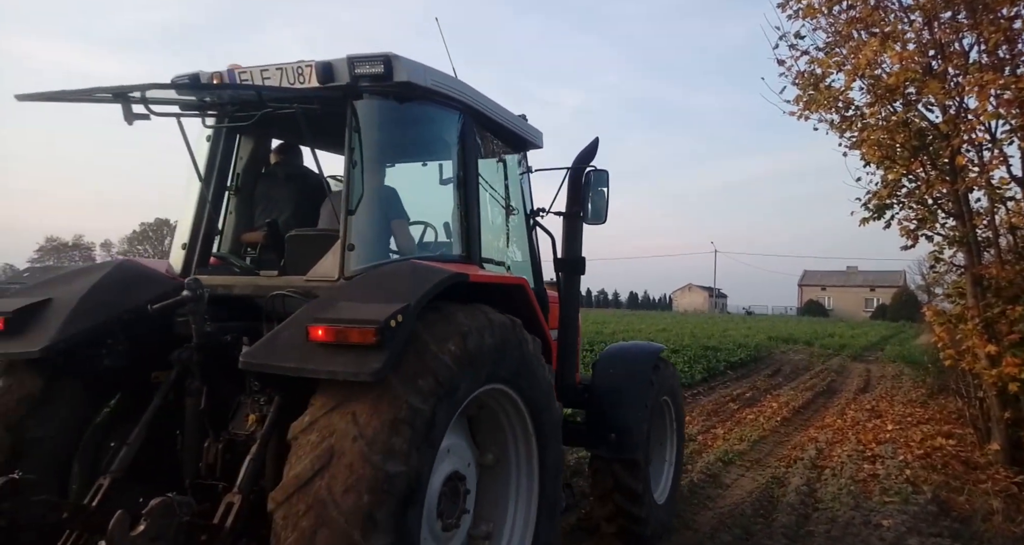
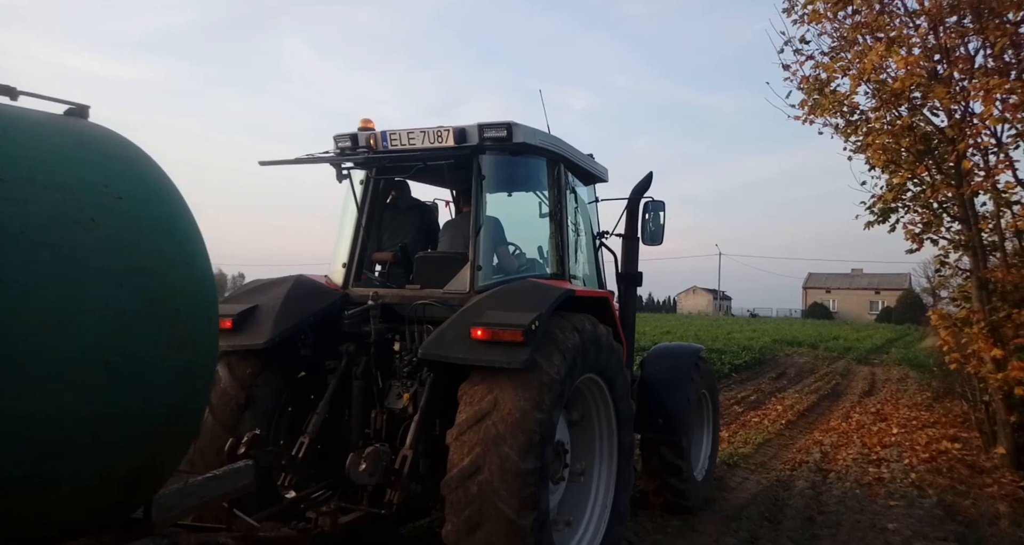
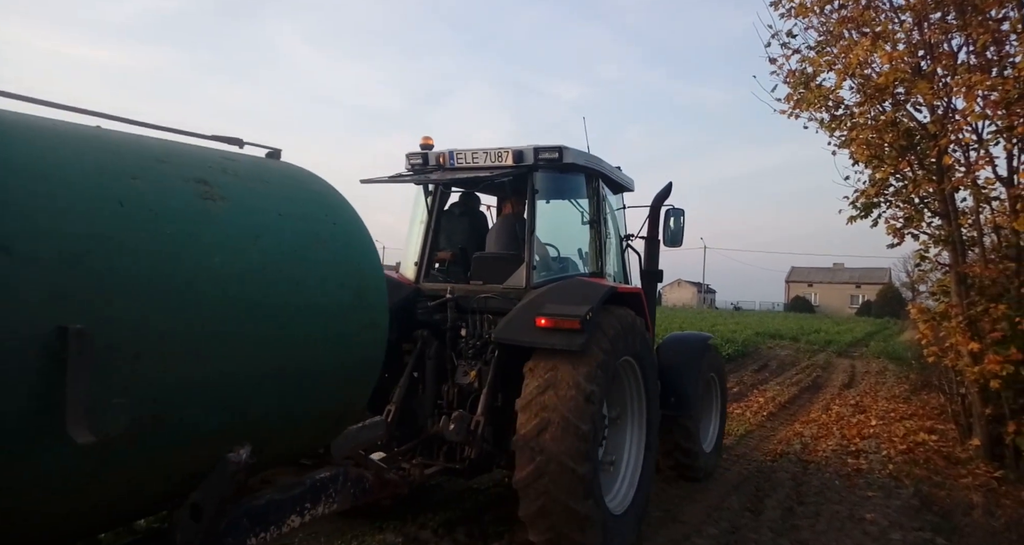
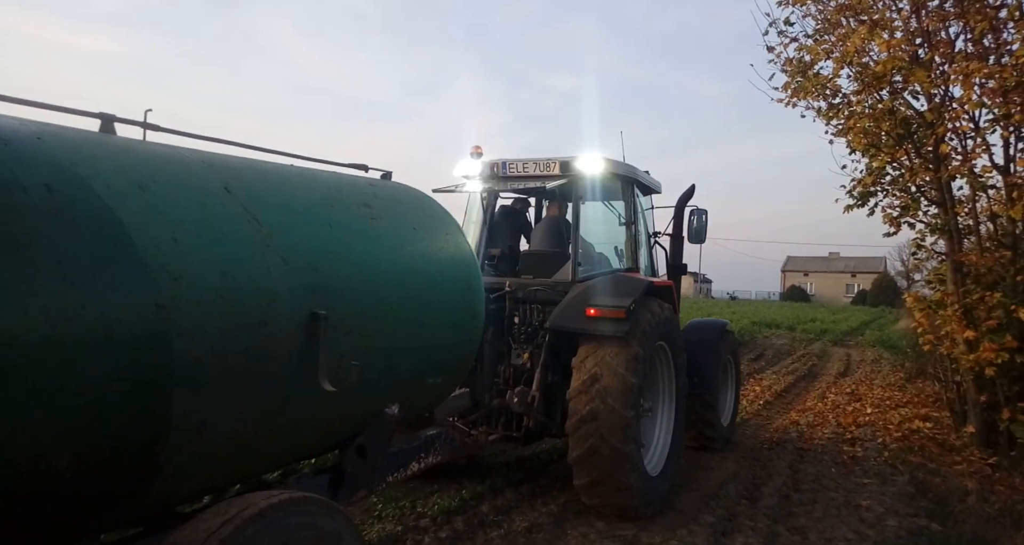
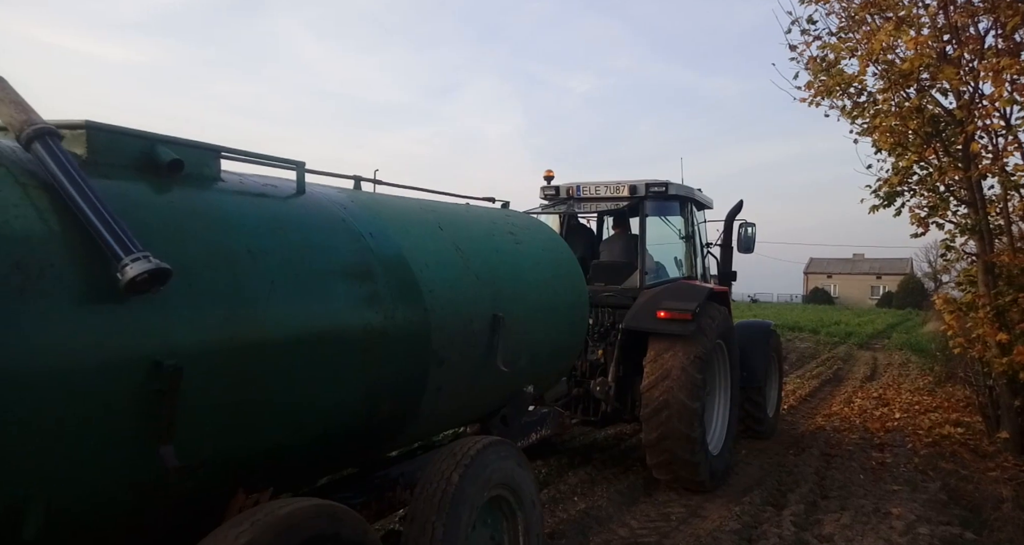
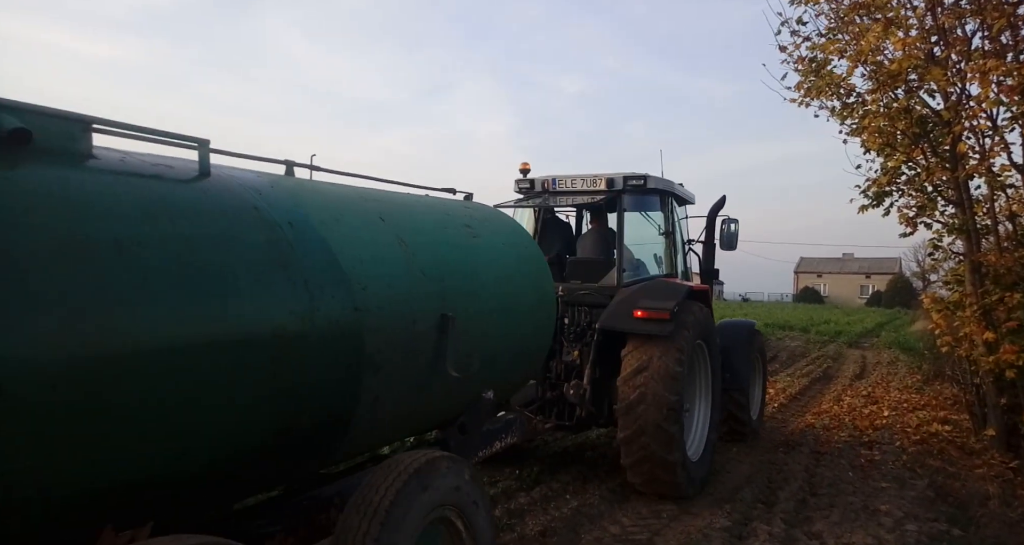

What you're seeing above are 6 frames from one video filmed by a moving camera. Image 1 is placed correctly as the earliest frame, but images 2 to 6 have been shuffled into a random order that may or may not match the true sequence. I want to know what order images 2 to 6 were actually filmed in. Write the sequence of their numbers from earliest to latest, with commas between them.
2, 3, 4, 6, 5
